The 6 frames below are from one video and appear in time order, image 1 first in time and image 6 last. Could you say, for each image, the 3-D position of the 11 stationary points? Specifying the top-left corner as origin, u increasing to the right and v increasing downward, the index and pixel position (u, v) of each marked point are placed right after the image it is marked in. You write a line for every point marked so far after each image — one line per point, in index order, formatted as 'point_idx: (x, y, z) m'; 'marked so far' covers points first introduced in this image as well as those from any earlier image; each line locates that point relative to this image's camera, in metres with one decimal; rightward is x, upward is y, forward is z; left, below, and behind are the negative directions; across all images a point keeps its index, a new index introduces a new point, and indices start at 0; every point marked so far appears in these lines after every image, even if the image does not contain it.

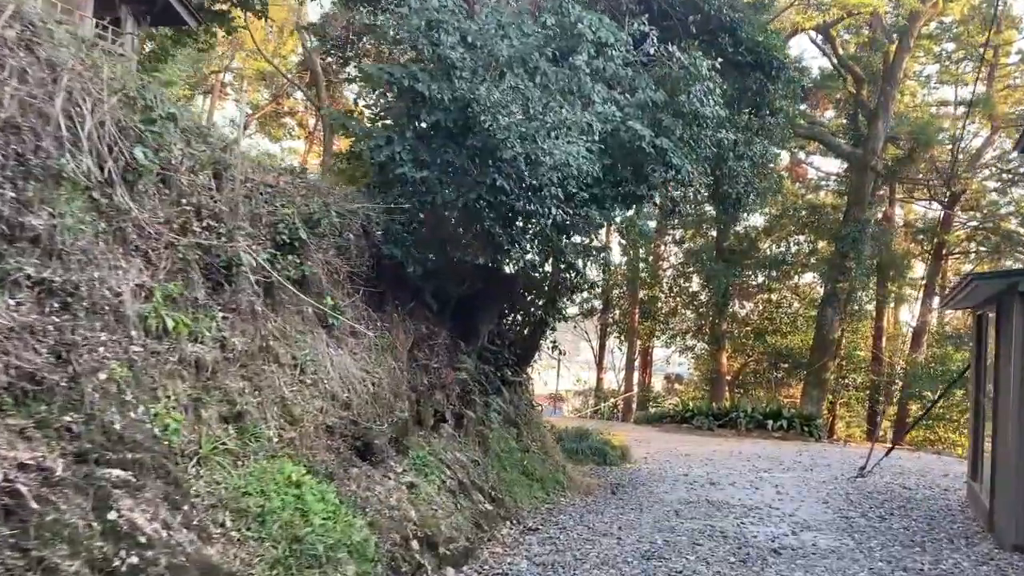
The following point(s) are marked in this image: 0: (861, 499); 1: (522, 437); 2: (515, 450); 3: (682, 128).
0: (+3.5, -2.1, +8.4) m
1: (+0.1, -1.4, +7.7) m
2: (0.0, -1.4, +7.3) m
3: (+1.4, +1.3, +6.8) m
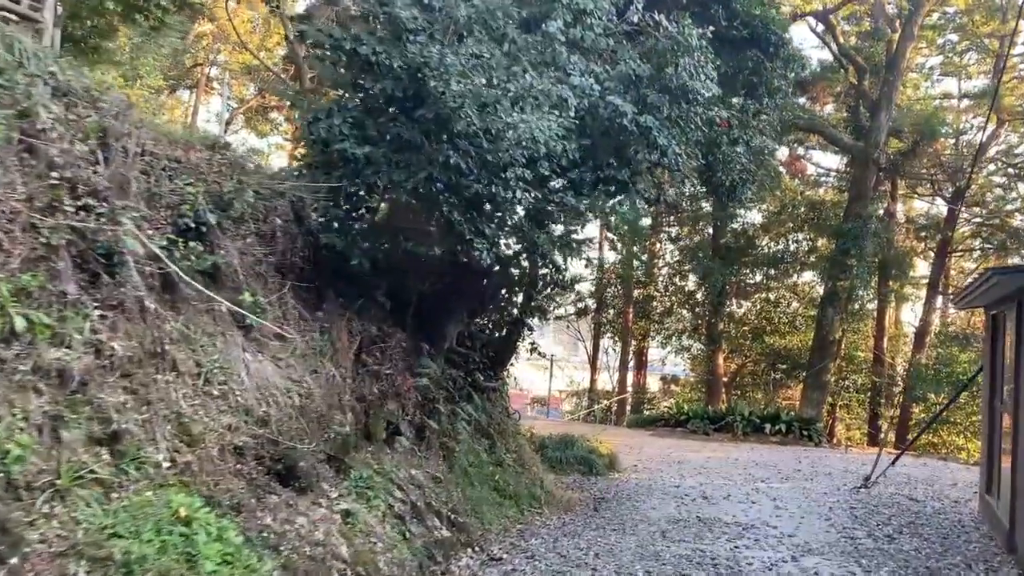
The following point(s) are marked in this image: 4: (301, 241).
0: (+3.3, -2.1, +7.7) m
1: (-0.1, -1.4, +7.0) m
2: (-0.2, -1.4, +6.6) m
3: (+1.1, +1.3, +6.1) m
4: (-1.3, +0.3, +5.0) m
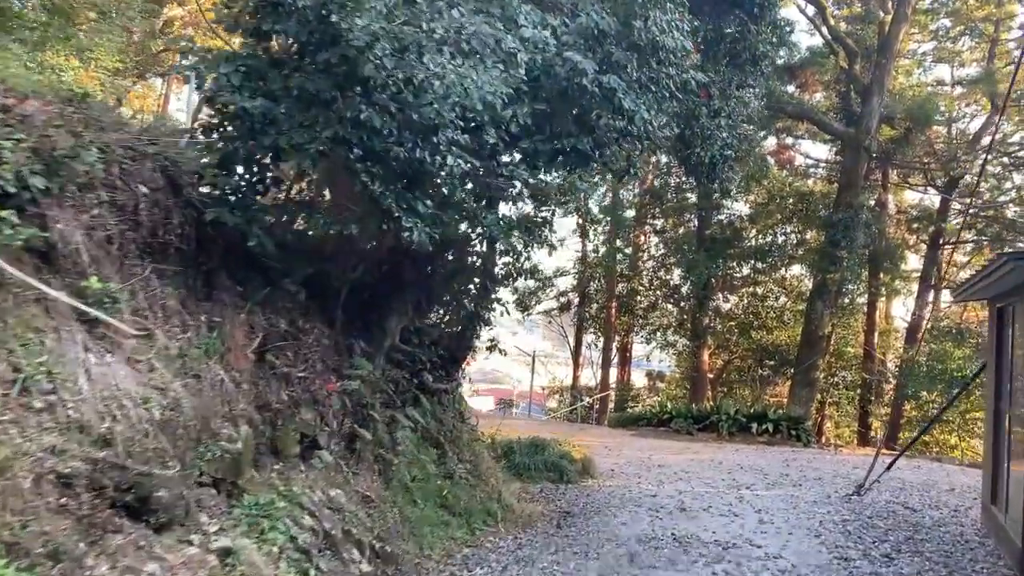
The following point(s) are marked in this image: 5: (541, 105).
0: (+2.9, -2.0, +7.0) m
1: (-0.5, -1.3, +6.2) m
2: (-0.6, -1.3, +5.8) m
3: (+0.8, +1.4, +5.3) m
4: (-1.6, +0.3, +4.2) m
5: (+0.2, +1.1, +5.0) m
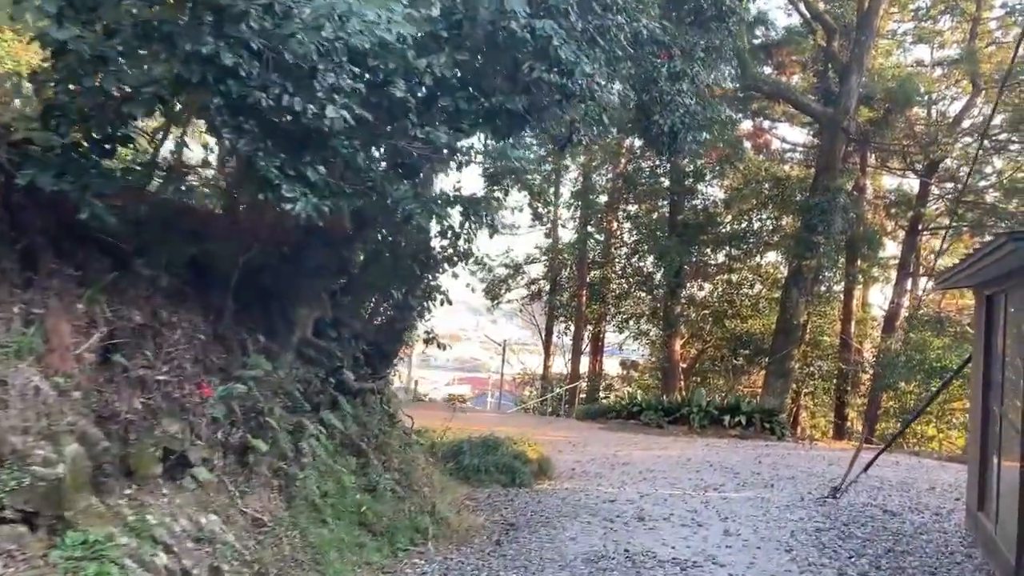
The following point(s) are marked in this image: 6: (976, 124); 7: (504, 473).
0: (+2.5, -1.9, +6.3) m
1: (-0.9, -1.2, +5.4) m
2: (-1.0, -1.2, +5.1) m
3: (+0.4, +1.5, +4.5) m
4: (-2.0, +0.4, +3.4) m
5: (-0.2, +1.2, +4.2) m
6: (+9.3, +3.3, +16.8) m
7: (-0.1, -1.8, +8.2) m
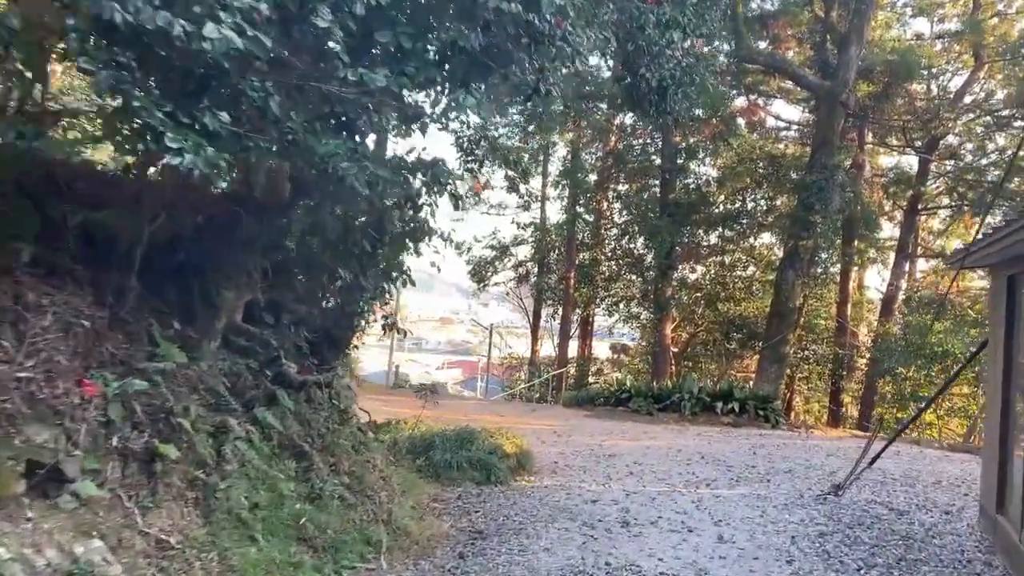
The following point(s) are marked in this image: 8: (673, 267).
0: (+2.2, -1.8, +5.7) m
1: (-1.1, -1.1, +4.7) m
2: (-1.2, -1.1, +4.4) m
3: (+0.2, +1.6, +3.8) m
4: (-2.2, +0.5, +2.6) m
5: (-0.4, +1.3, +3.5) m
6: (+9.0, +3.7, +16.1) m
7: (-0.3, -1.6, +7.6) m
8: (+3.2, +0.4, +17.0) m
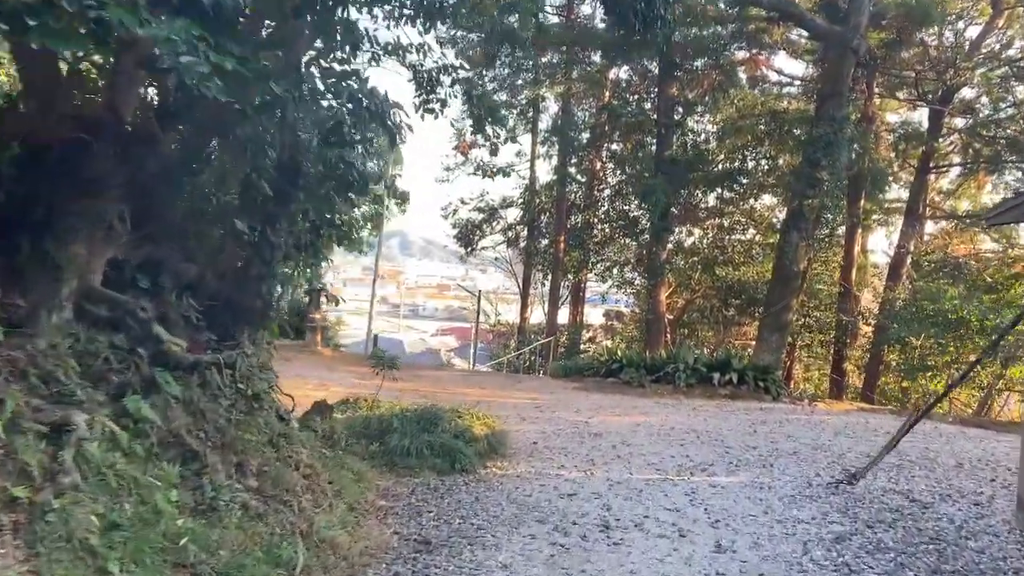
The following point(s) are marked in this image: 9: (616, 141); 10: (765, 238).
0: (+2.0, -1.5, +4.7) m
1: (-1.4, -0.9, +3.8) m
2: (-1.4, -0.9, +3.4) m
3: (-0.1, +1.7, +2.7) m
4: (-2.4, +0.6, +1.6) m
5: (-0.7, +1.4, +2.4) m
6: (+8.7, +4.3, +14.9) m
7: (-0.6, -1.3, +6.6) m
8: (+3.0, +1.1, +15.9) m
9: (+1.9, +2.9, +16.4) m
10: (+5.2, +1.0, +17.1) m
